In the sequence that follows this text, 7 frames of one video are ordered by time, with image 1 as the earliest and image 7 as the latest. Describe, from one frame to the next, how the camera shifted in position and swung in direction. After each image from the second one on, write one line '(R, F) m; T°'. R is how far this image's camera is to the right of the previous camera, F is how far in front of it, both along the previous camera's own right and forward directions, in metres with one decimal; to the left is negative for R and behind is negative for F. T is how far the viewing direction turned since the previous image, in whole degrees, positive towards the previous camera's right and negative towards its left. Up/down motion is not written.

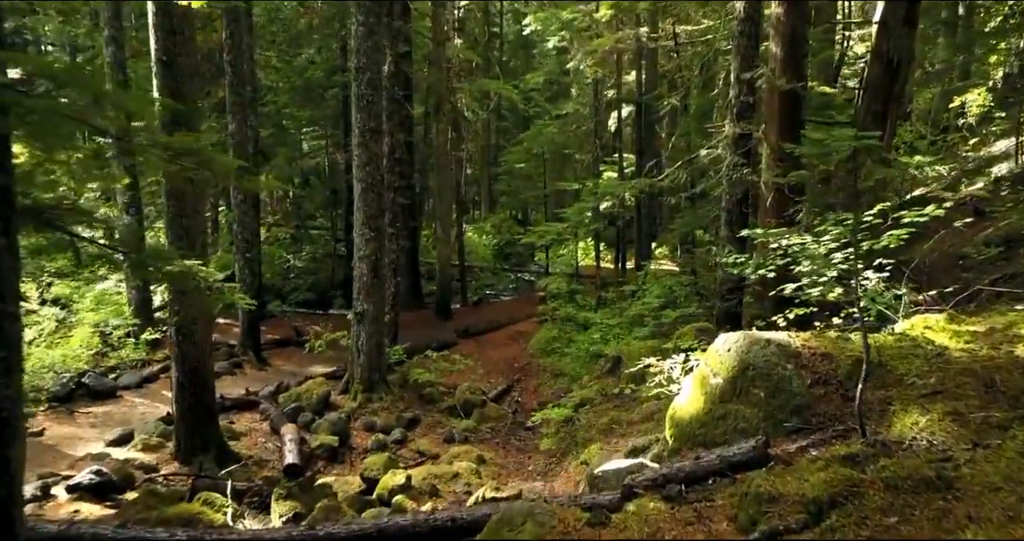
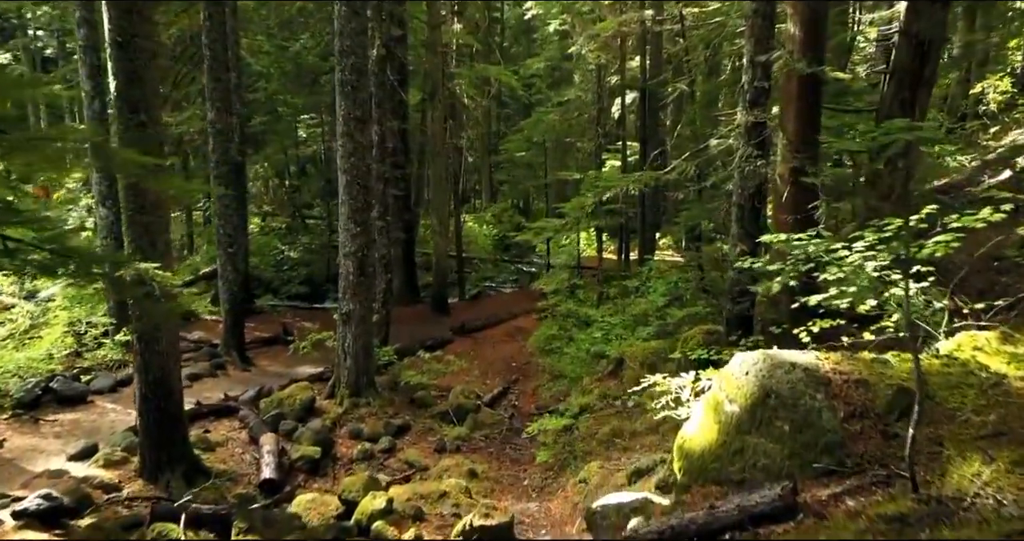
(+0.1, +0.7) m; 0°
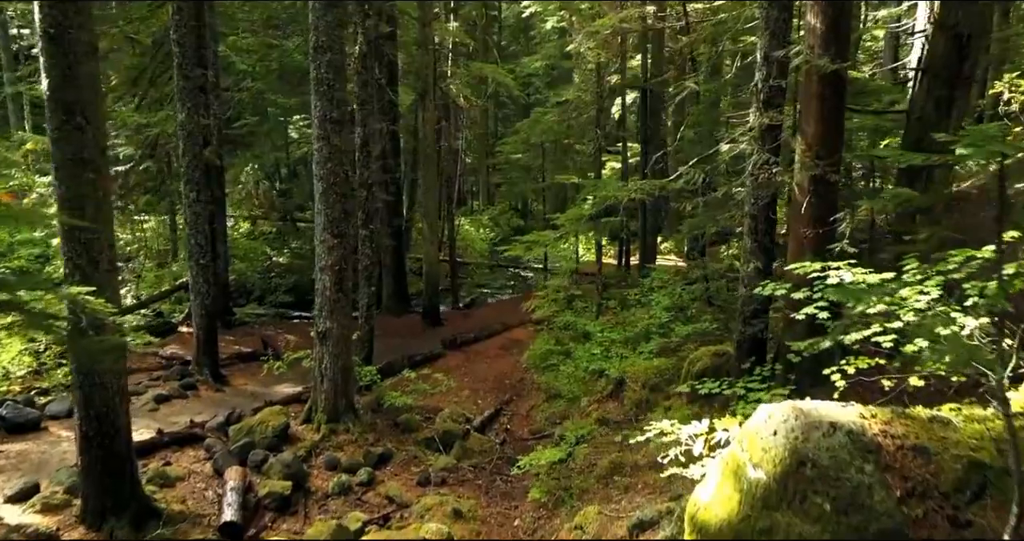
(+0.1, +0.8) m; 0°
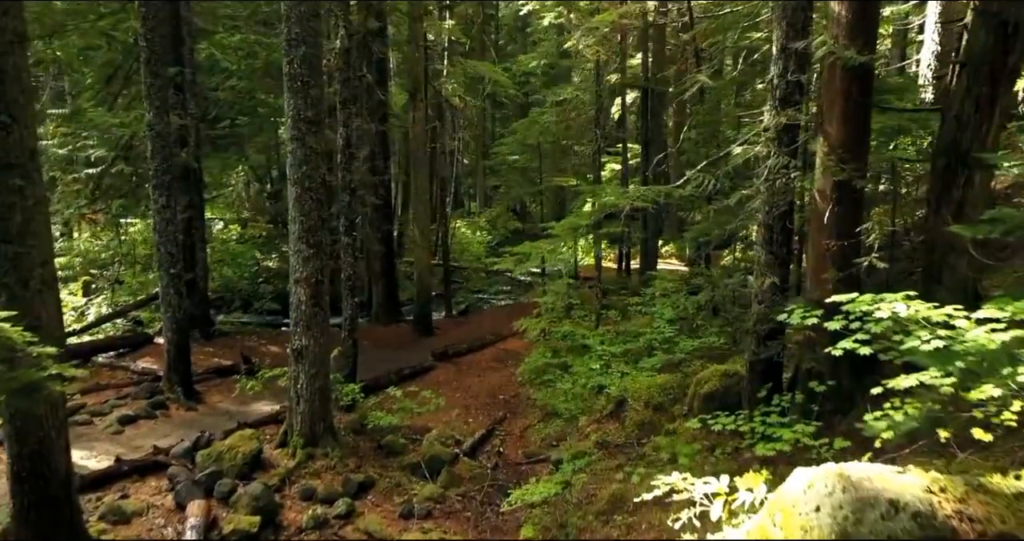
(+0.1, +0.8) m; 0°
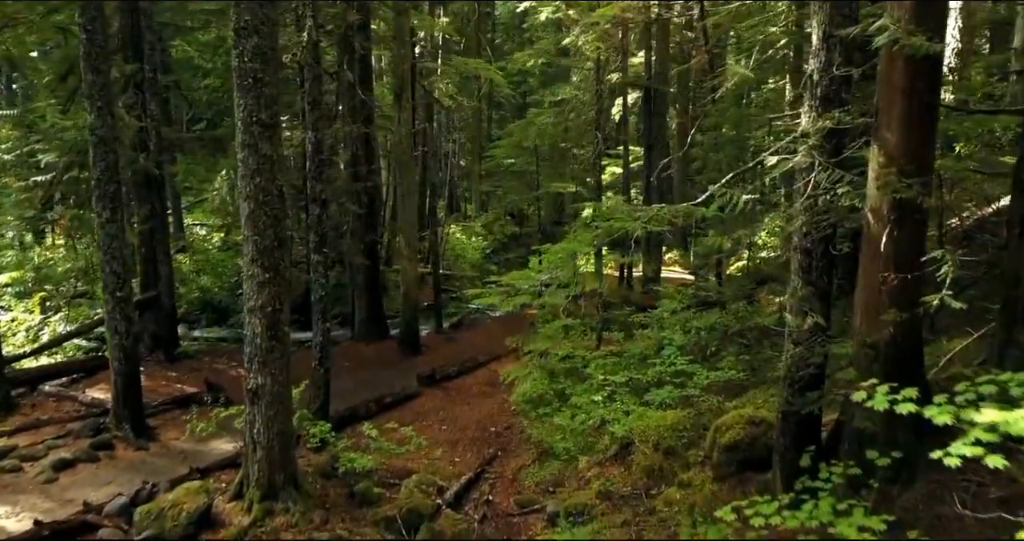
(+0.1, +1.2) m; 0°
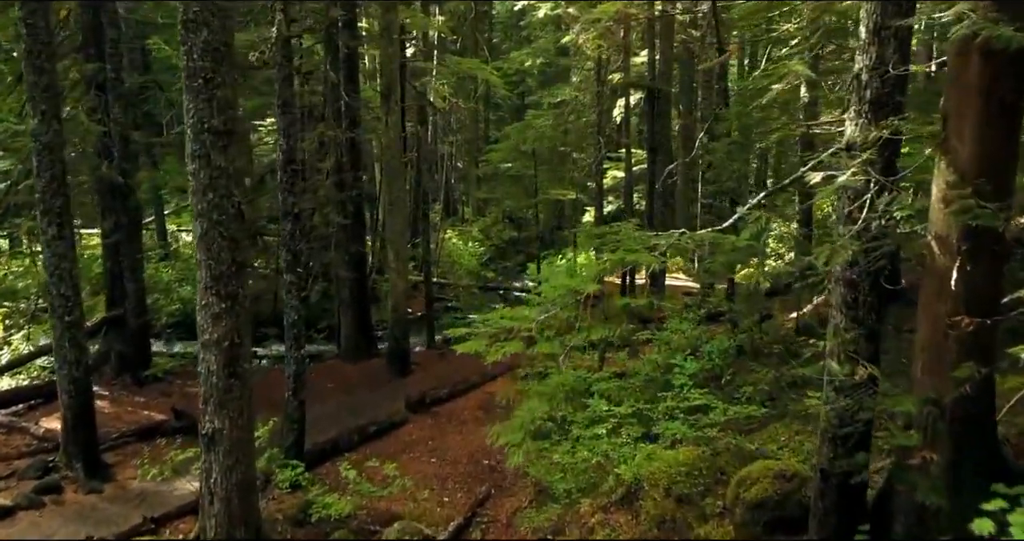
(+0.1, +1.0) m; 0°
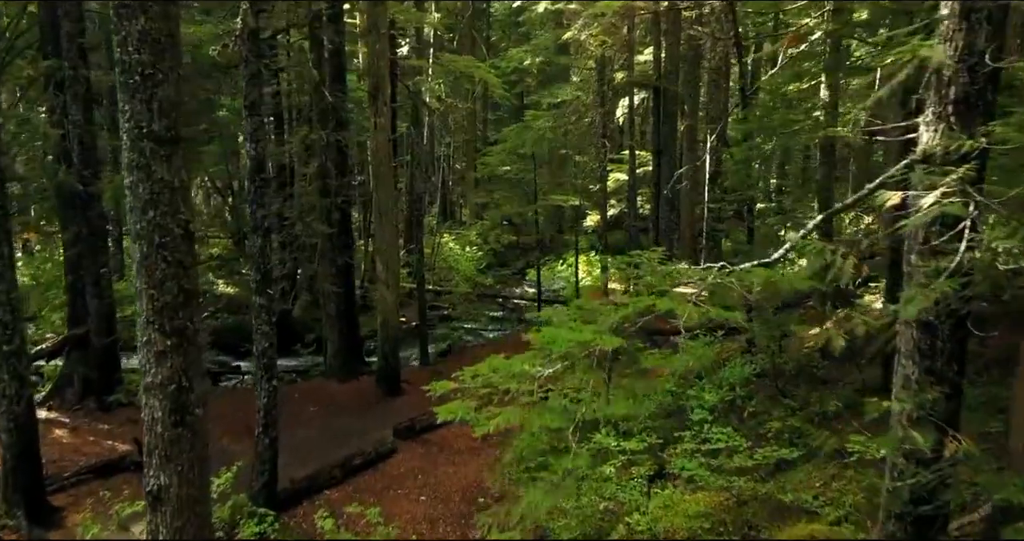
(0.0, +1.0) m; 0°
